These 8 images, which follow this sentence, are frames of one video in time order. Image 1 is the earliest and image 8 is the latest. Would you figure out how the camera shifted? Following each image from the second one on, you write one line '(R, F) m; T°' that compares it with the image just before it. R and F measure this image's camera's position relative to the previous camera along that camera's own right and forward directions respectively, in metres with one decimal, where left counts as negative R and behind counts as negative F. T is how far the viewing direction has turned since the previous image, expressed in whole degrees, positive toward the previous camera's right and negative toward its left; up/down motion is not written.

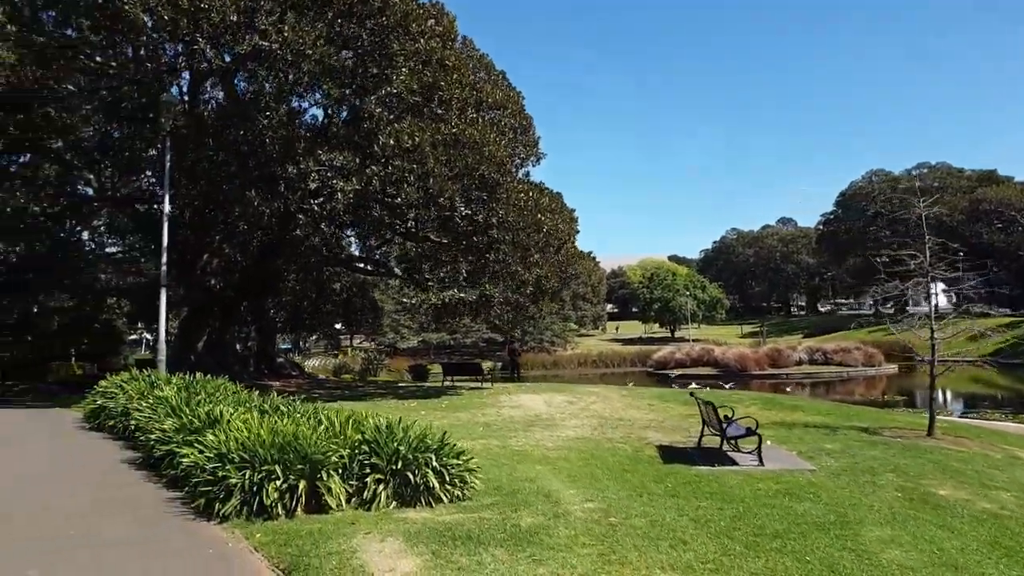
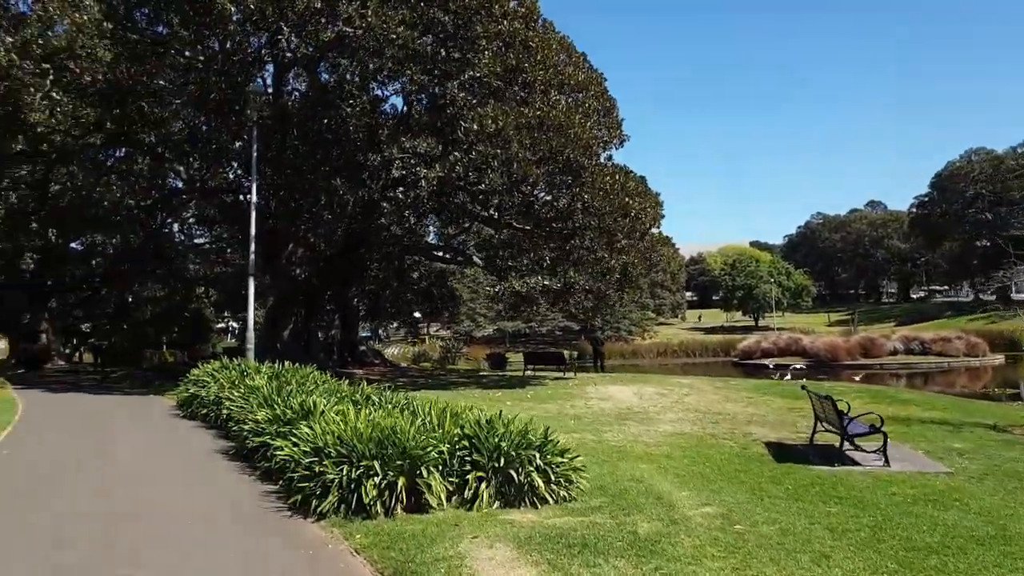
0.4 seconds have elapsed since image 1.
(-0.3, +0.5) m; -5°
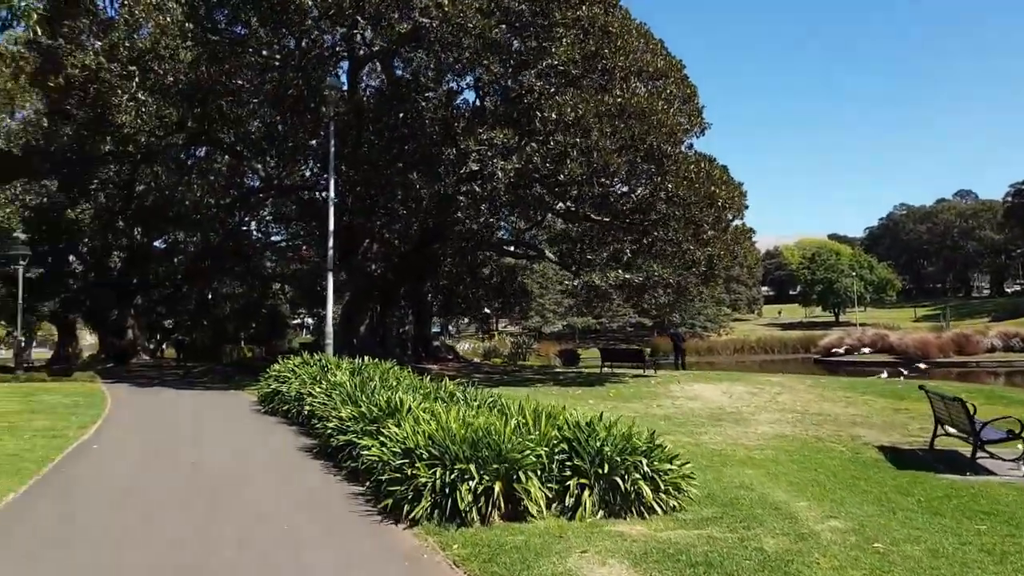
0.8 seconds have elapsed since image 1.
(-0.3, +0.5) m; -5°
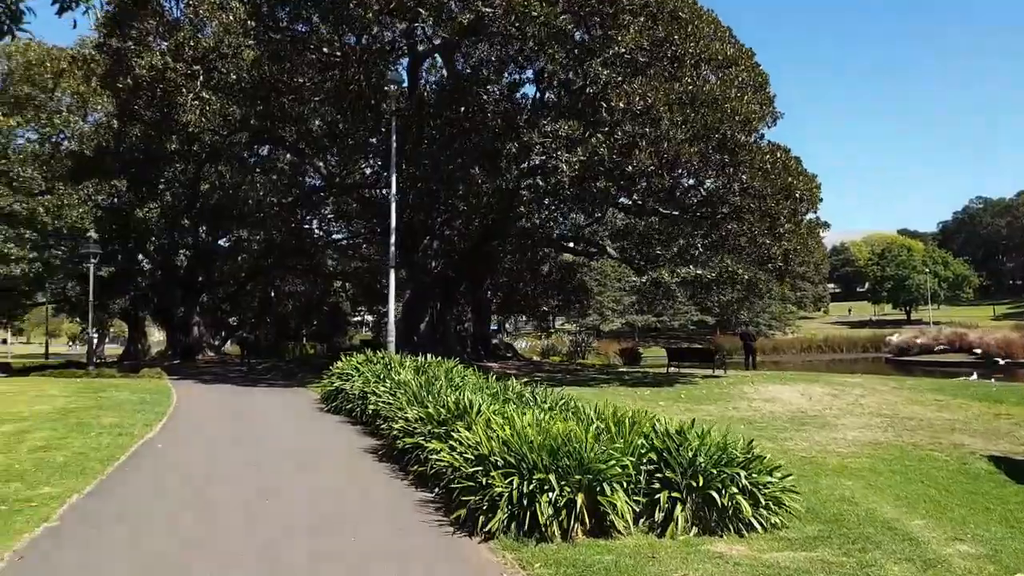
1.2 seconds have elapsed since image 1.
(-0.2, +0.5) m; -4°
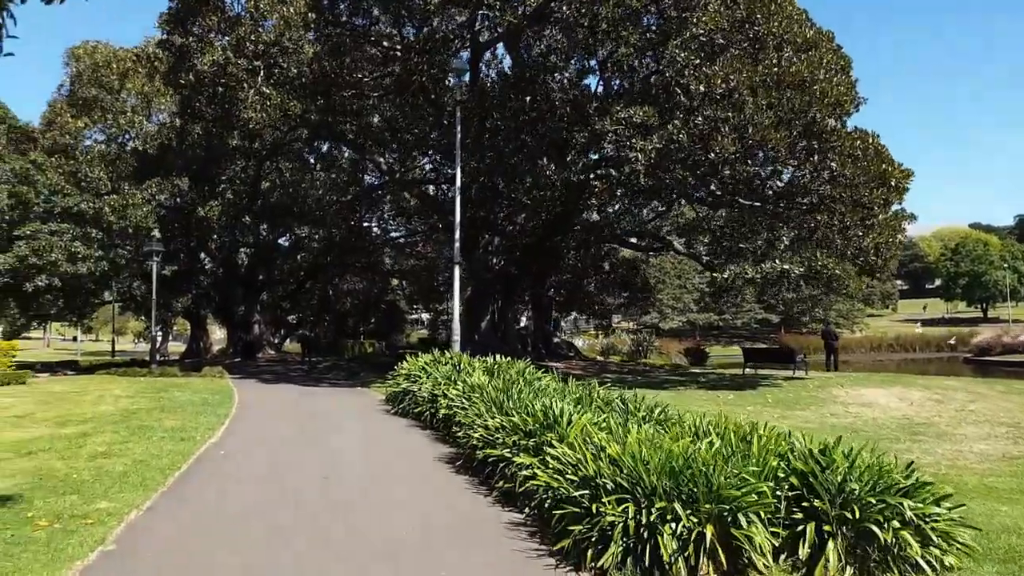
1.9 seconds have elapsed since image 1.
(-0.4, +0.9) m; -4°
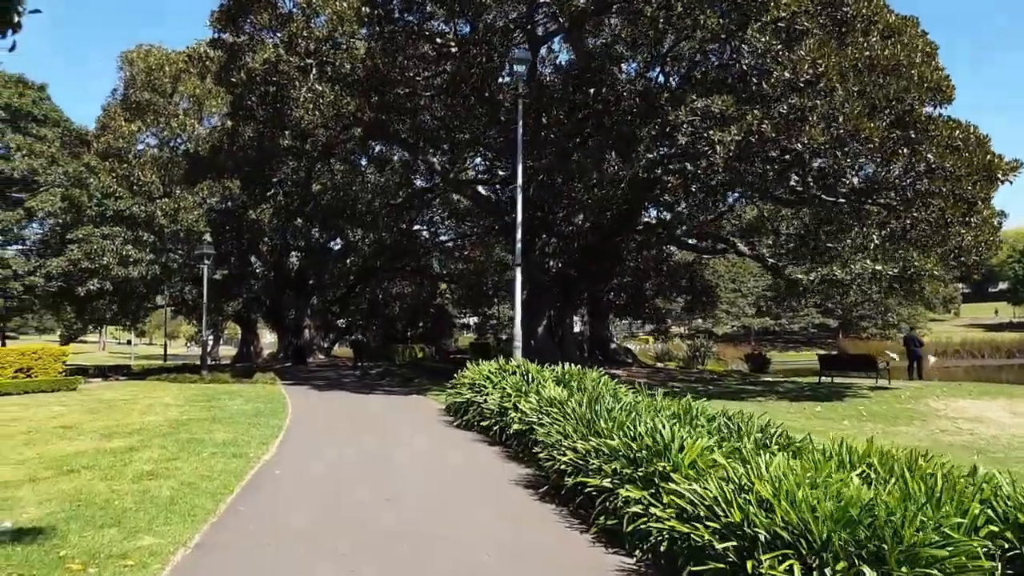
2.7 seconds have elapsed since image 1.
(-0.5, +1.1) m; -3°
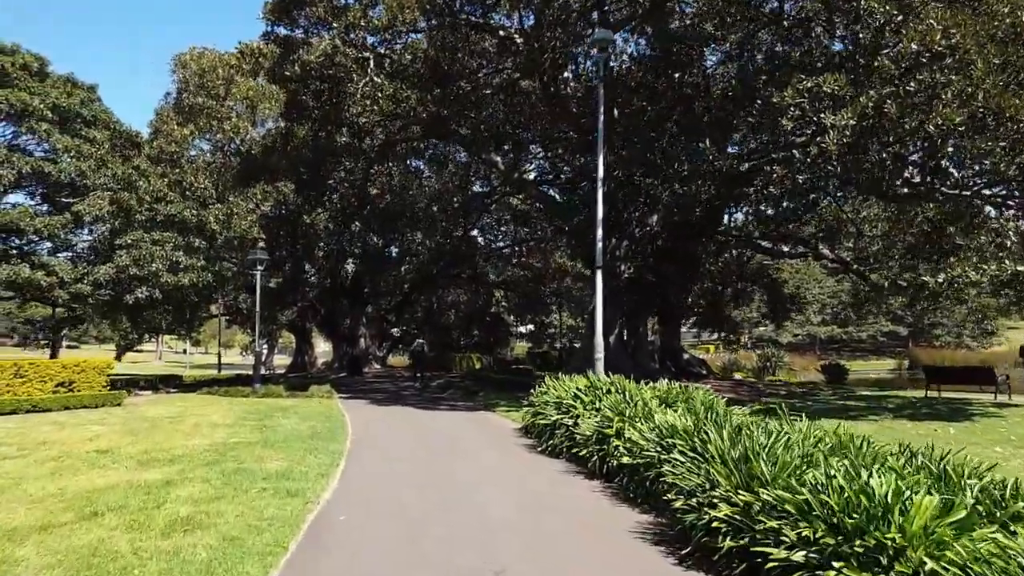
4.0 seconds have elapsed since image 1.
(-0.6, +1.8) m; -3°
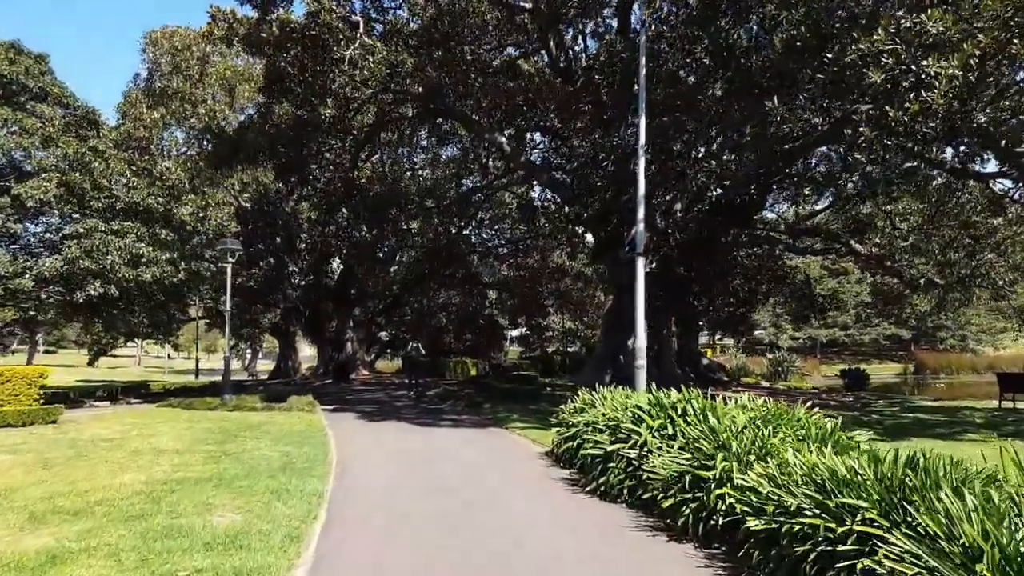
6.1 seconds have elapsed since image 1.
(-0.5, +2.9) m; +1°
